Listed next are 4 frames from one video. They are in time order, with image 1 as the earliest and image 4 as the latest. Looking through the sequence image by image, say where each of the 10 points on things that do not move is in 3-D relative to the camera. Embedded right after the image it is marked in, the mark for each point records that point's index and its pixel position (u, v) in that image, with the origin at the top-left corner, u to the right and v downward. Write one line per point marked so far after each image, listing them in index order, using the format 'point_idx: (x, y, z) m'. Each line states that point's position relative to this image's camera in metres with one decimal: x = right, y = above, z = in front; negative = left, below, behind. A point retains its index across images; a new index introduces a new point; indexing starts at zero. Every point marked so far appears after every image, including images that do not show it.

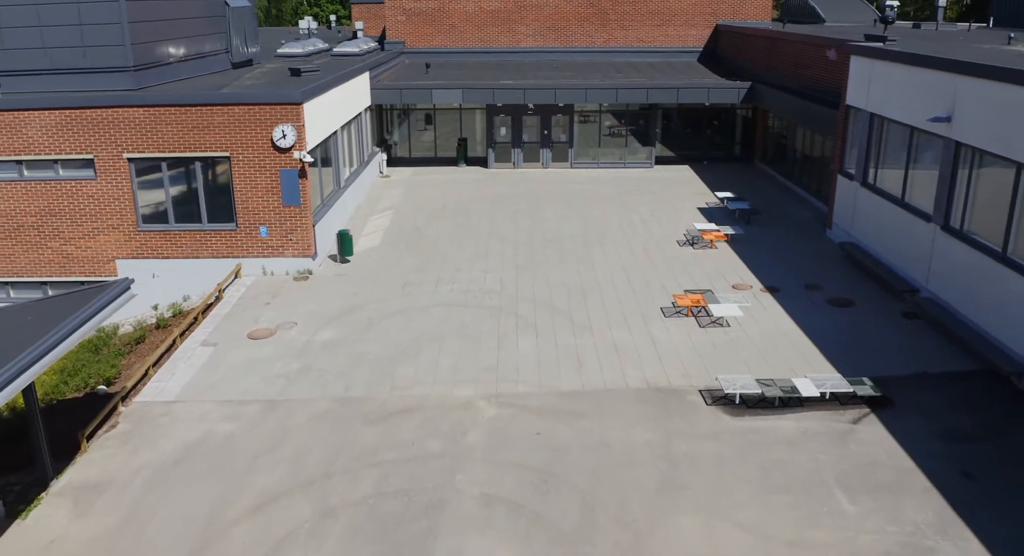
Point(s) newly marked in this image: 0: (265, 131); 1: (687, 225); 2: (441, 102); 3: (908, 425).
0: (-3.5, +2.1, +11.0) m
1: (+3.1, +0.9, +13.4) m
2: (-1.6, +3.9, +16.9) m
3: (+3.8, -1.4, +7.2) m
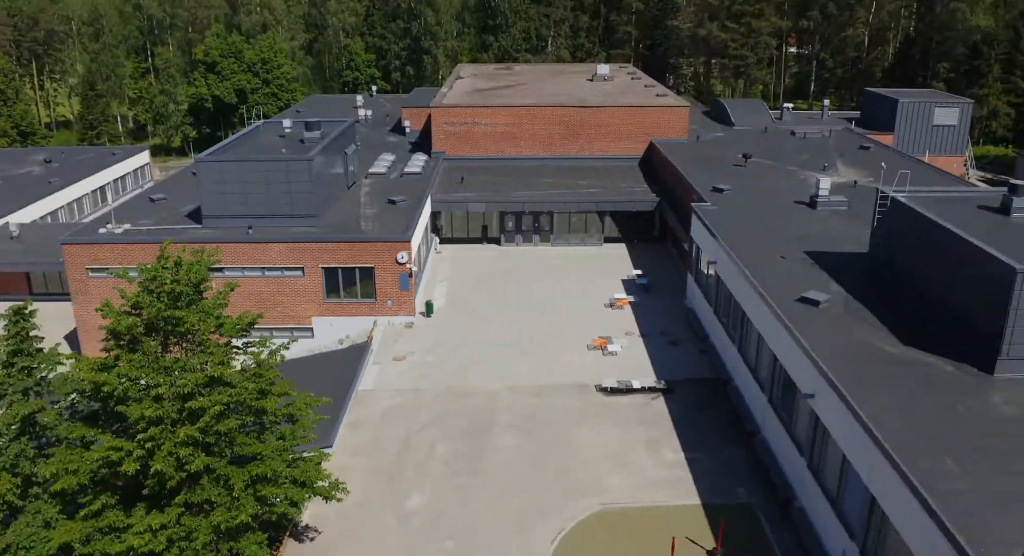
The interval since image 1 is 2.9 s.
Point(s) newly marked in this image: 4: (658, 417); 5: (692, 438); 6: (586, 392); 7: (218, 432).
0: (-3.4, +0.7, +21.4) m
1: (+3.3, -0.4, +23.9) m
2: (-1.4, +2.6, +27.3) m
3: (+3.9, -2.9, +17.7) m
4: (+3.4, -3.2, +17.0) m
5: (+3.9, -3.5, +16.1) m
6: (+1.8, -2.8, +18.0) m
7: (-4.4, -2.4, +11.6) m
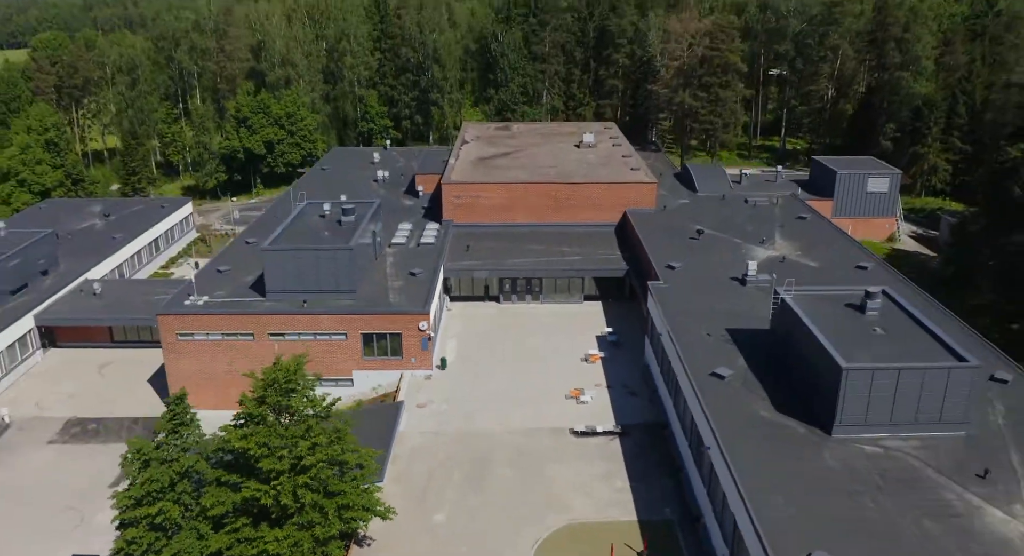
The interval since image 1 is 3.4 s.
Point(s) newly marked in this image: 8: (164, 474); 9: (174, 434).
0: (-3.6, -1.7, +27.6) m
1: (+3.1, -2.8, +30.0) m
2: (-1.6, +0.2, +33.4) m
3: (+3.7, -5.2, +23.8) m
4: (+3.2, -5.5, +23.1) m
5: (+3.8, -5.8, +22.3) m
6: (+1.7, -5.1, +24.2) m
7: (-4.6, -4.8, +17.8) m
8: (-8.2, -4.7, +17.6) m
9: (-8.3, -3.9, +18.2) m
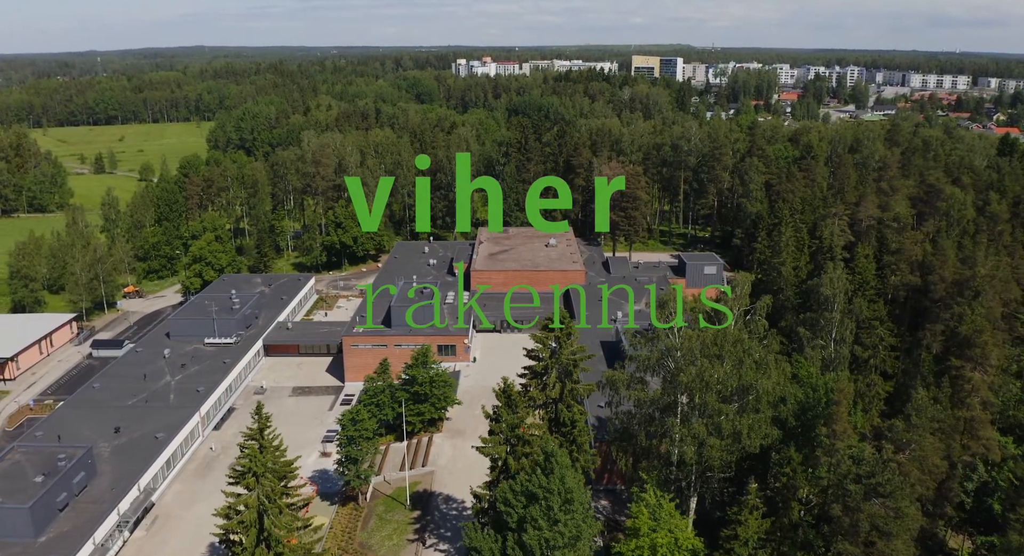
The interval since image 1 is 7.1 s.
0: (-4.0, -4.9, +59.5) m
1: (+2.7, -6.2, +61.9) m
2: (-2.0, -3.5, +65.5) m
3: (+3.3, -8.2, +55.5) m
4: (+2.8, -8.4, +54.8) m
5: (+3.4, -8.7, +53.9) m
6: (+1.3, -8.1, +55.9) m
7: (-5.0, -7.3, +49.5) m
8: (-8.6, -7.1, +49.3) m
9: (-8.7, -6.4, +50.0) m
